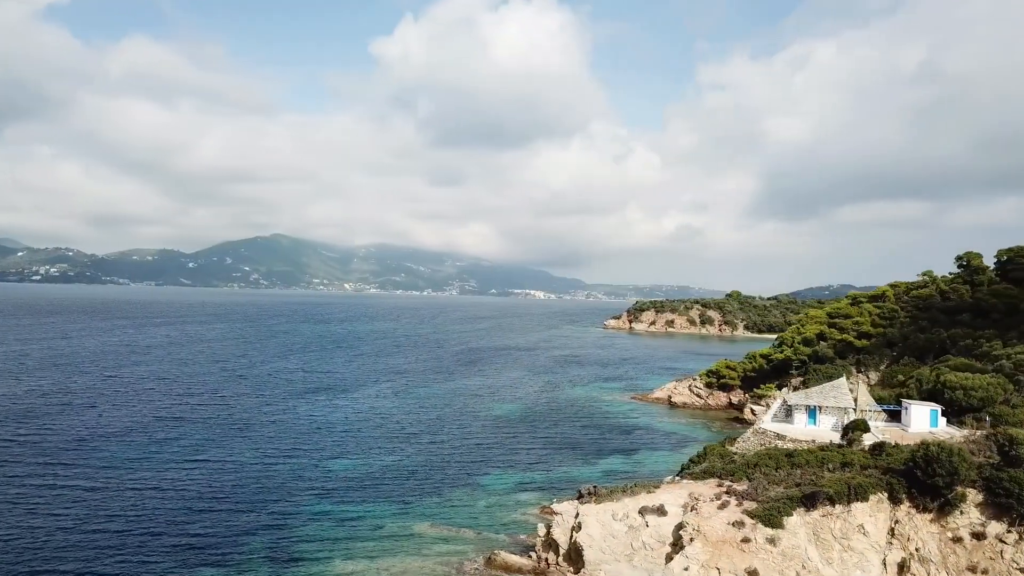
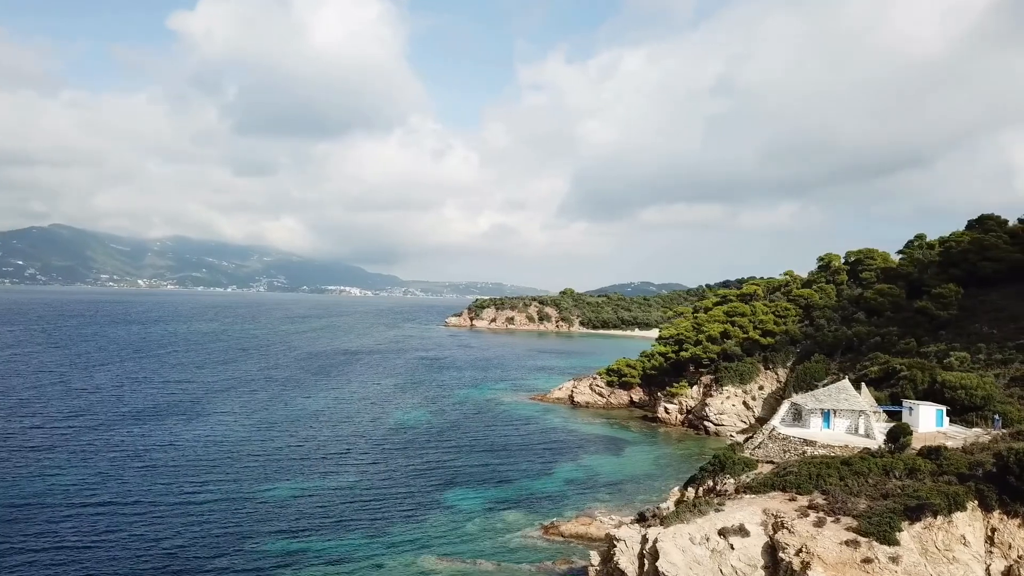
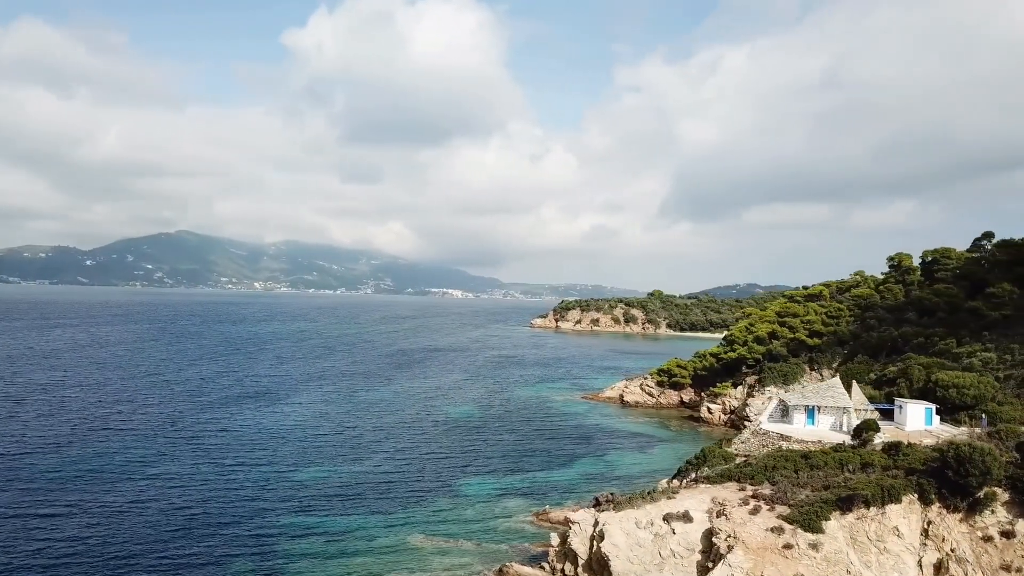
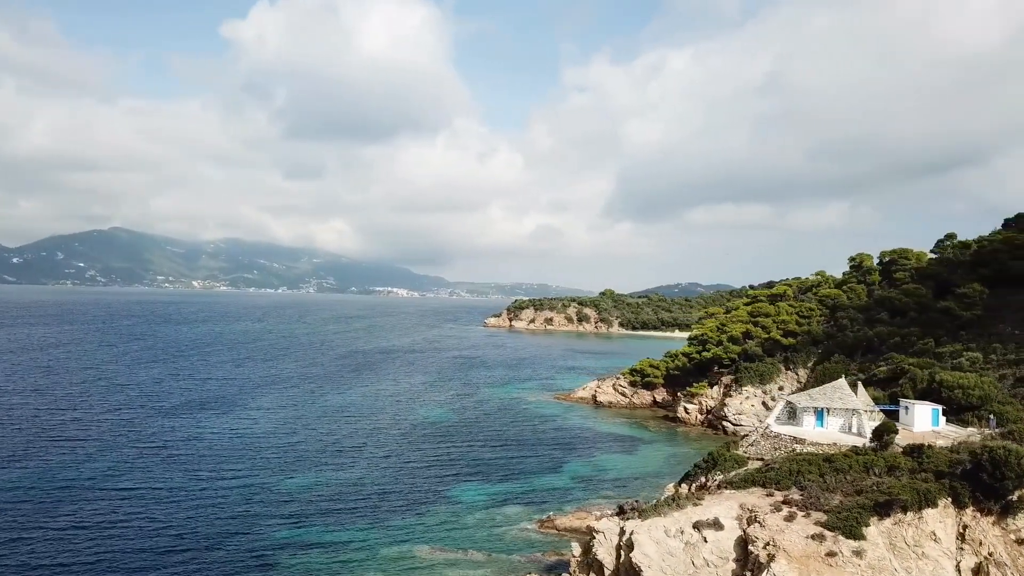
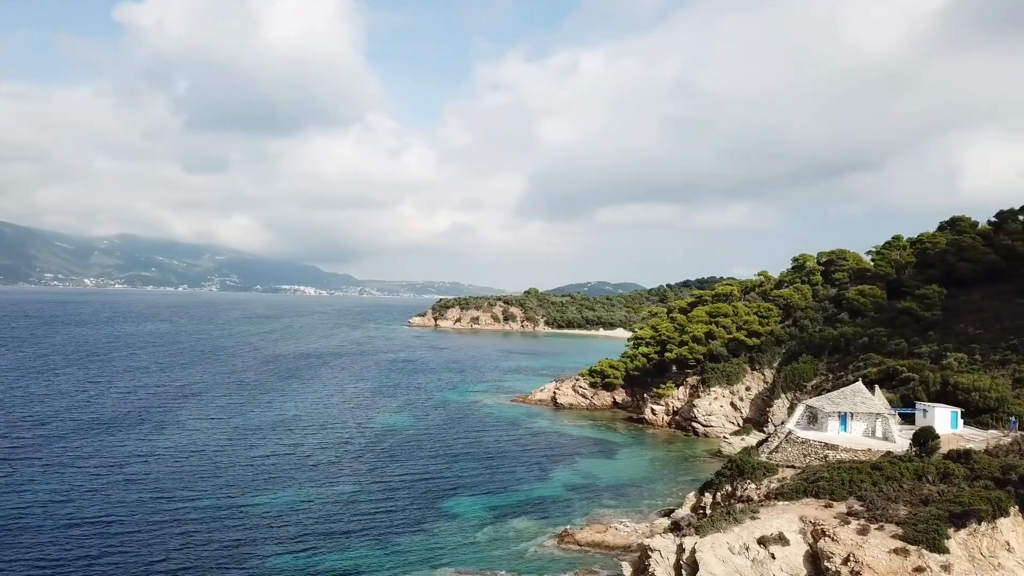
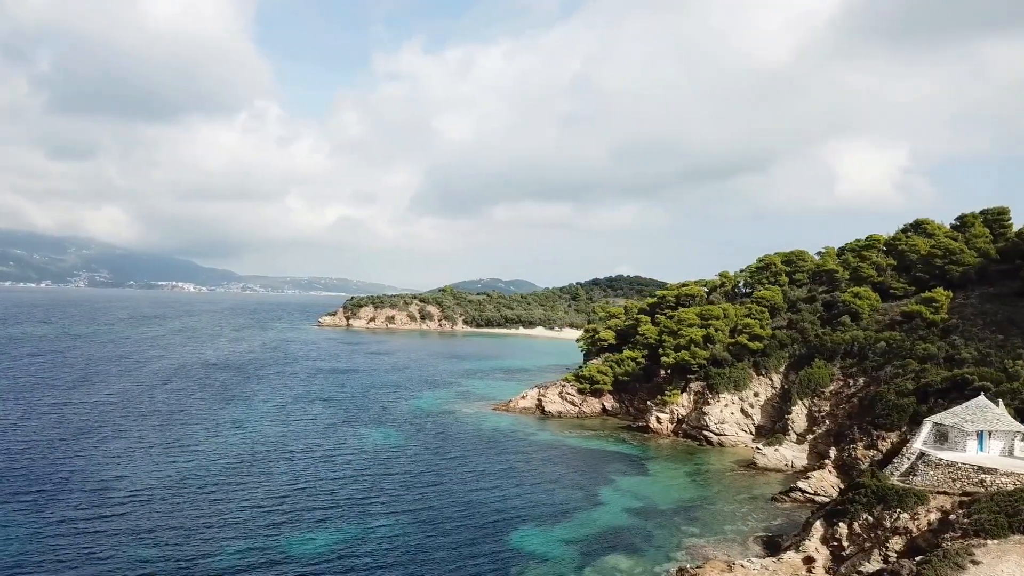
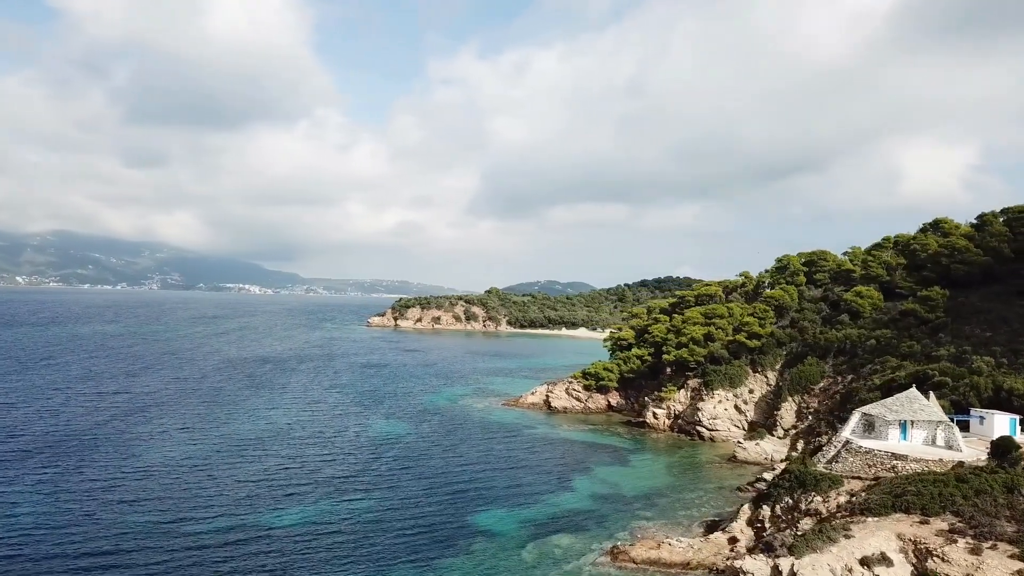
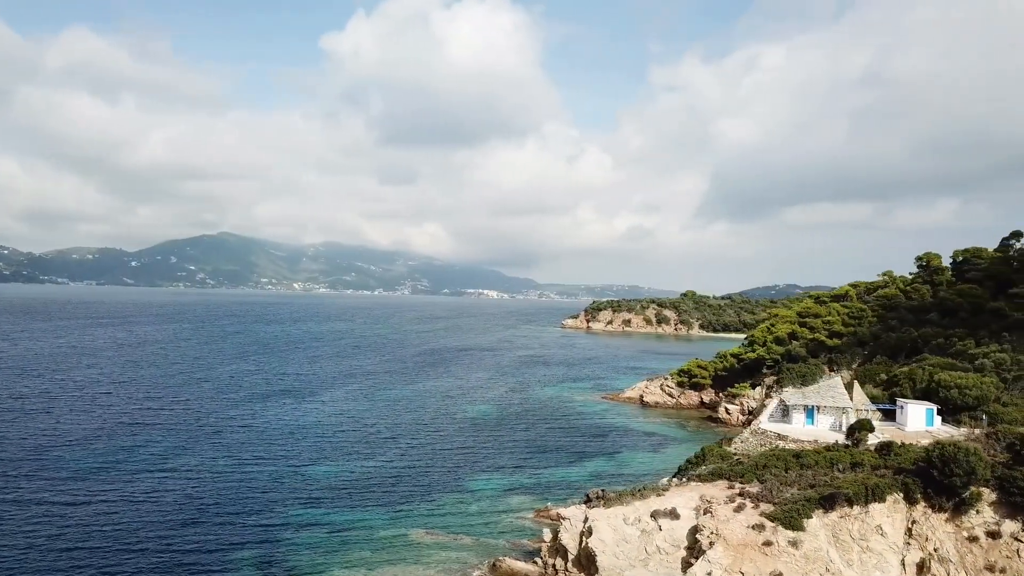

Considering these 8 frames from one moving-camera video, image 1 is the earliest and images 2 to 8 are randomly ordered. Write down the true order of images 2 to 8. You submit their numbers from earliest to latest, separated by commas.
8, 3, 4, 2, 5, 7, 6
